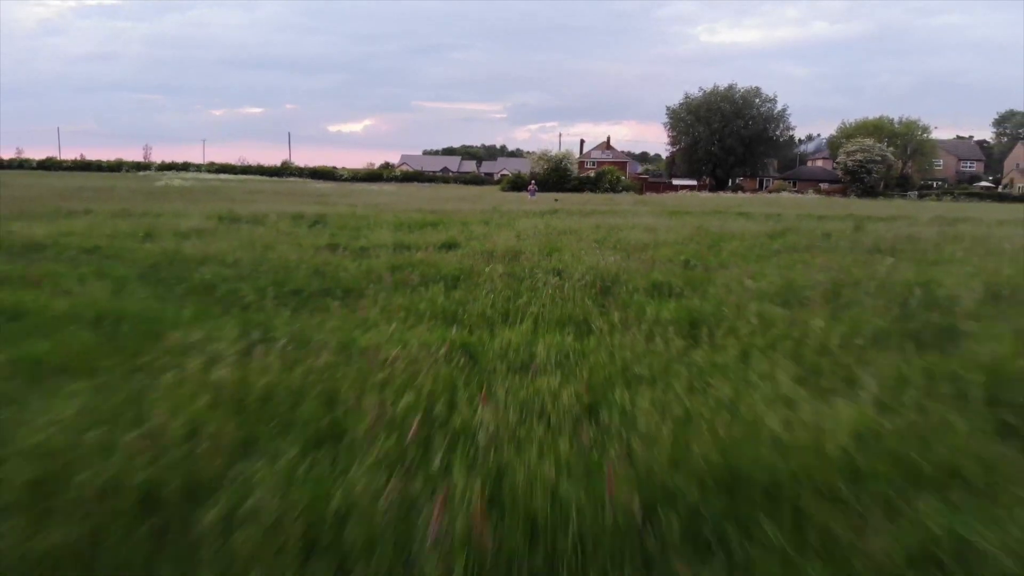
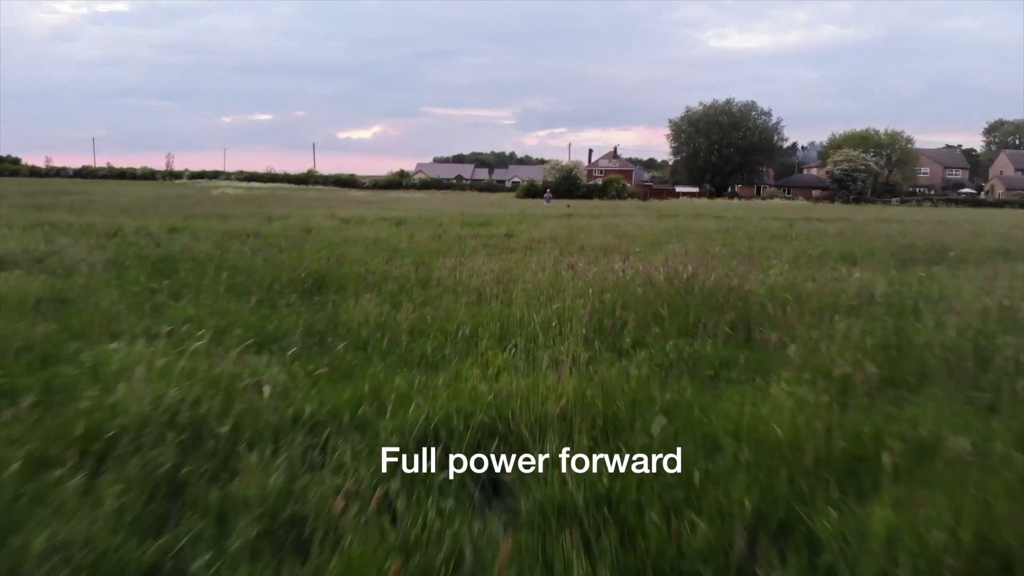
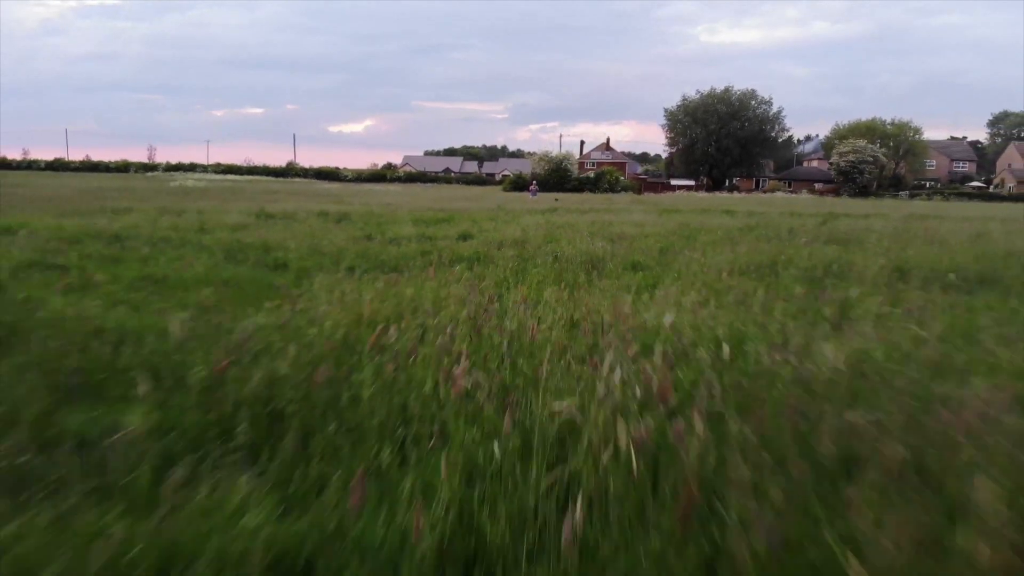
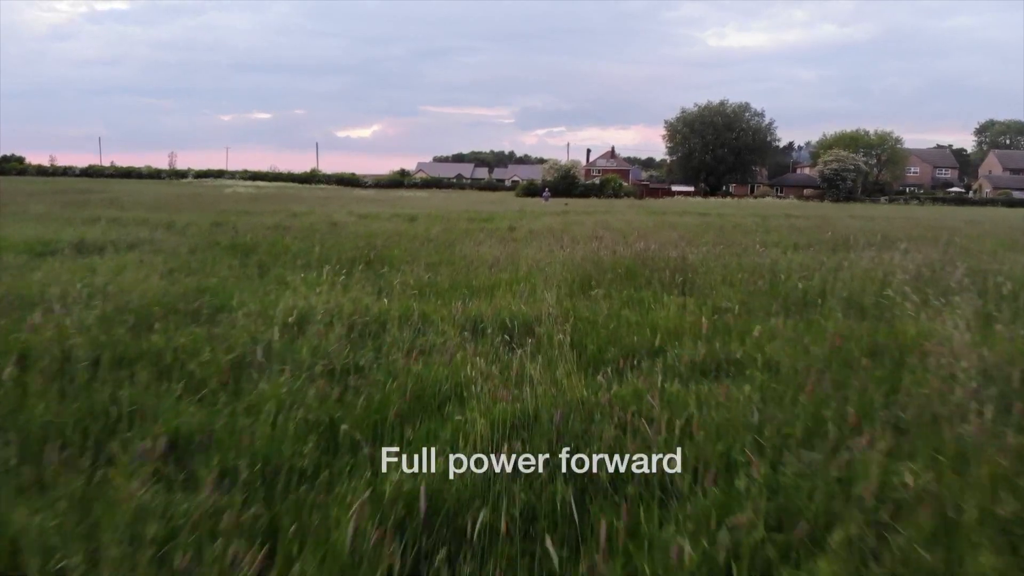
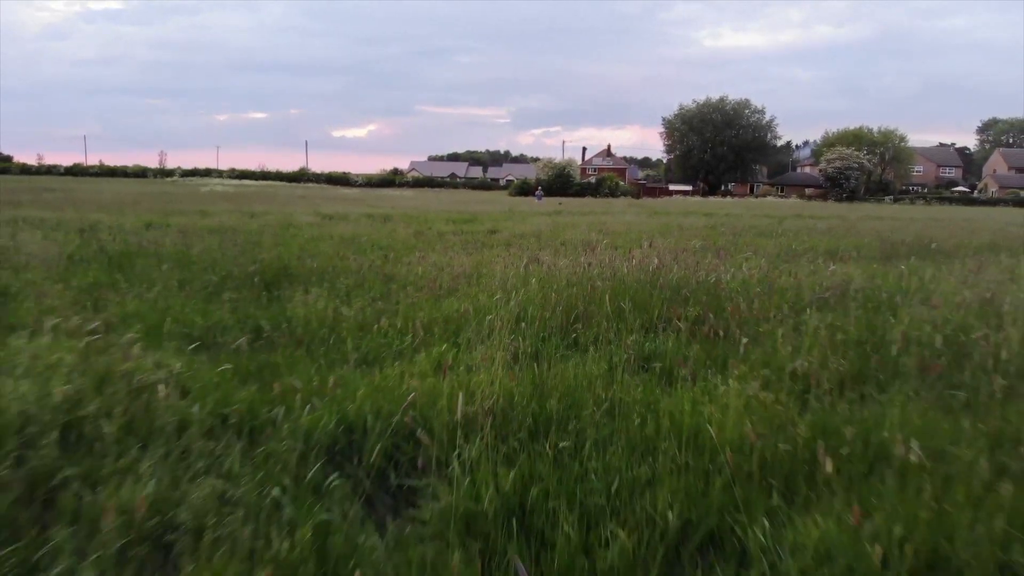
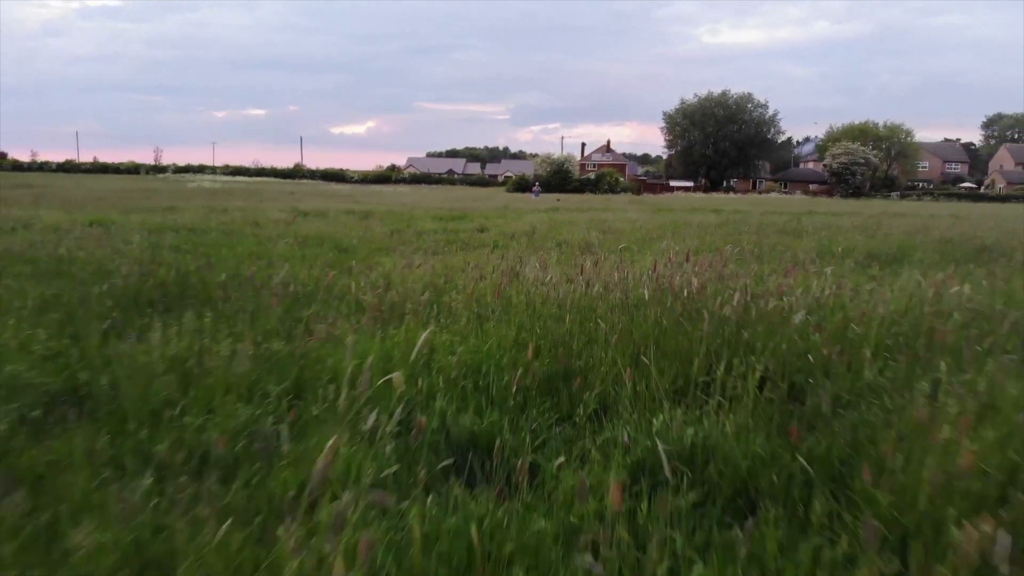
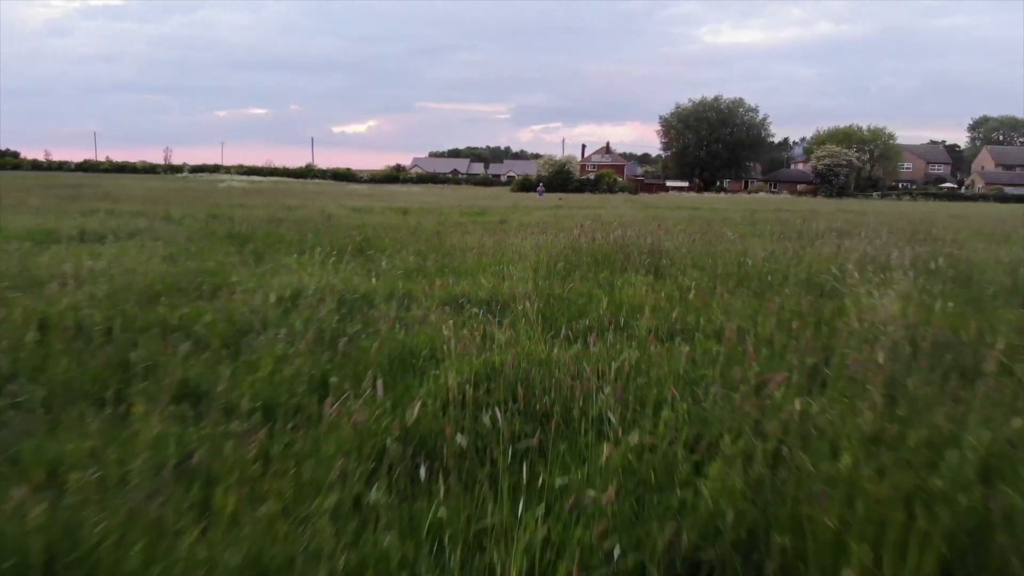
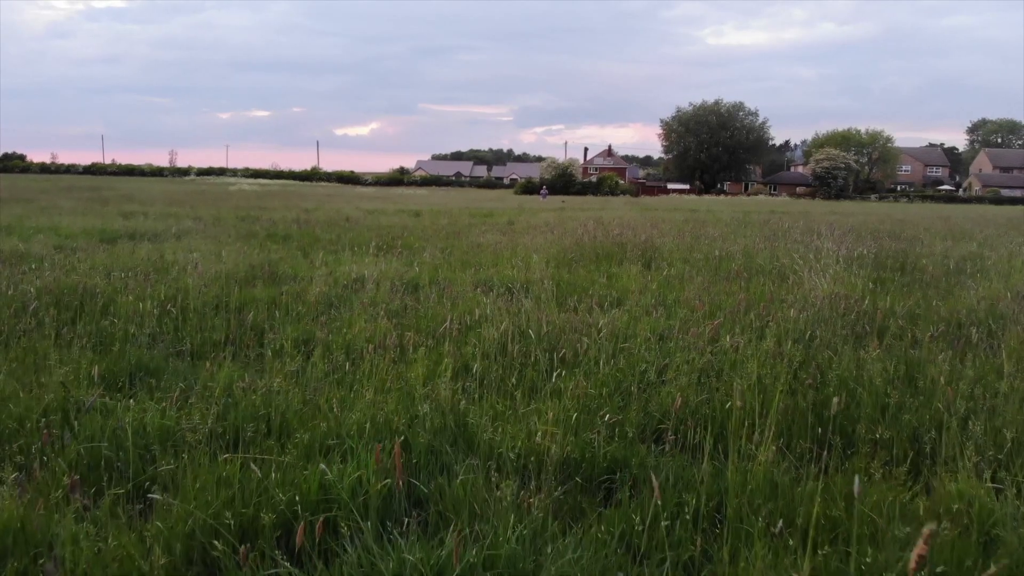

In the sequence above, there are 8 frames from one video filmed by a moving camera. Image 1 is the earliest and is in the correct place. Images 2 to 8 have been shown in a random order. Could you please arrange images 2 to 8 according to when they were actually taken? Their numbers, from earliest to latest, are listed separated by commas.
3, 6, 5, 7, 8, 4, 2
